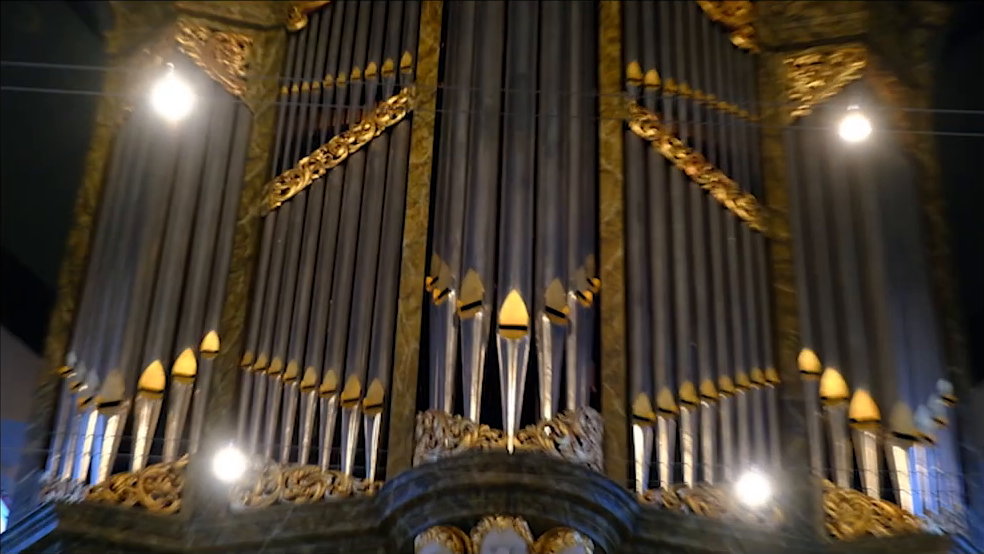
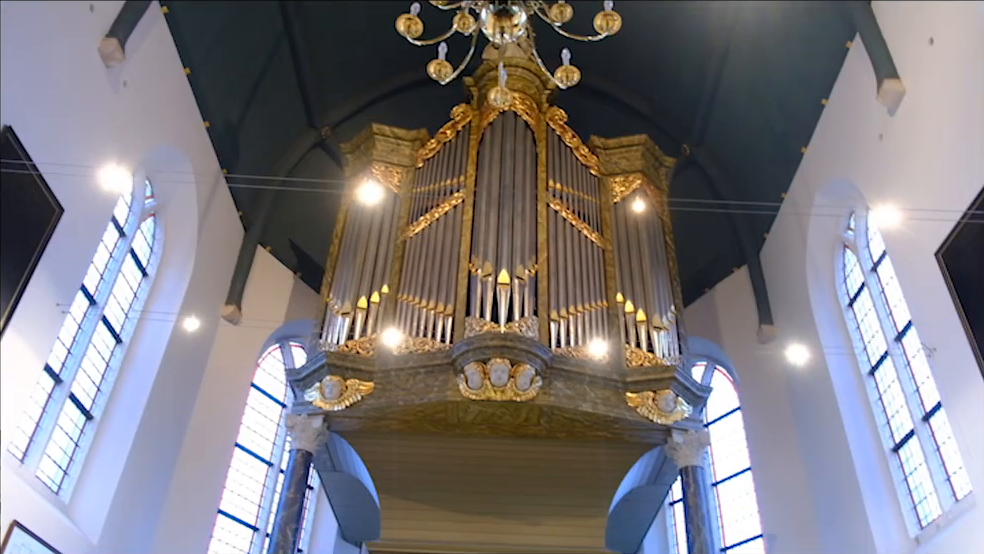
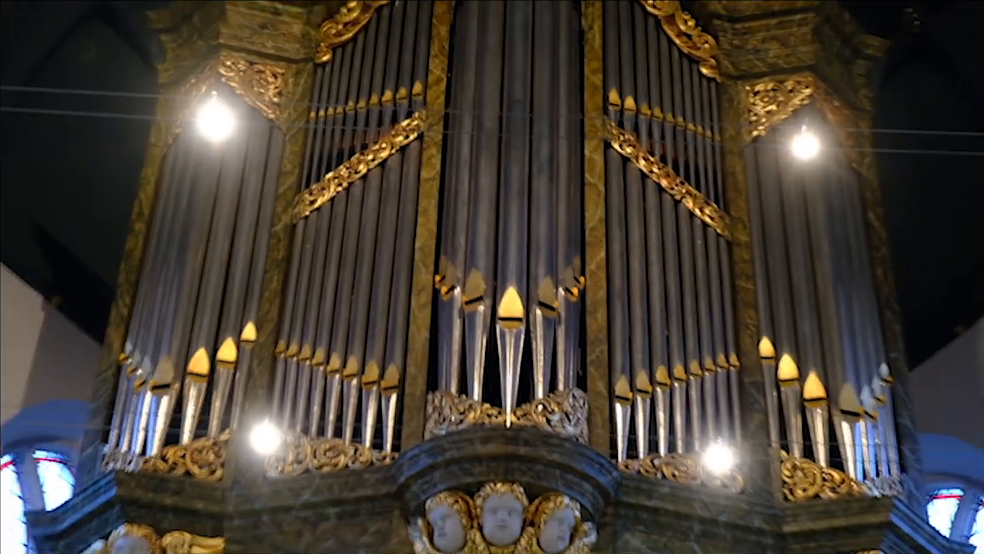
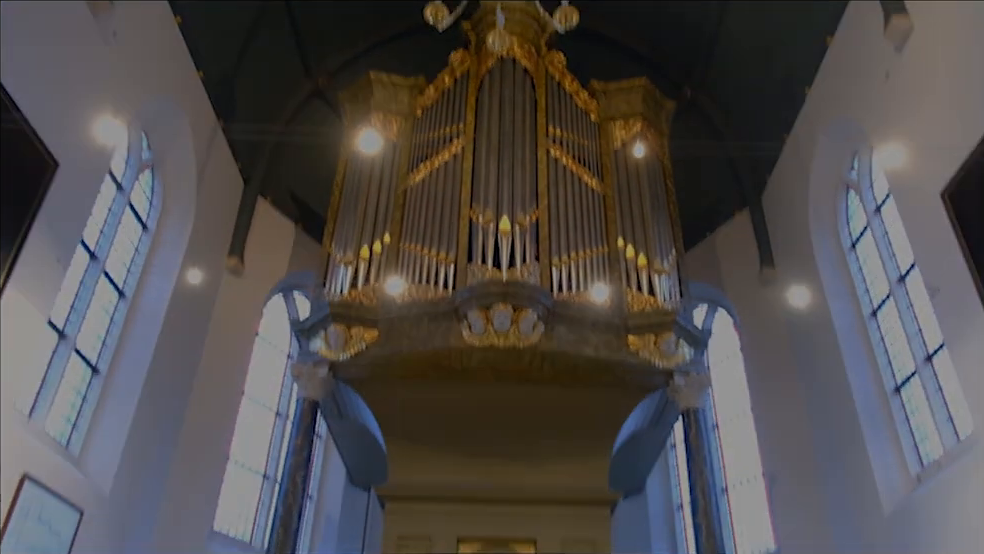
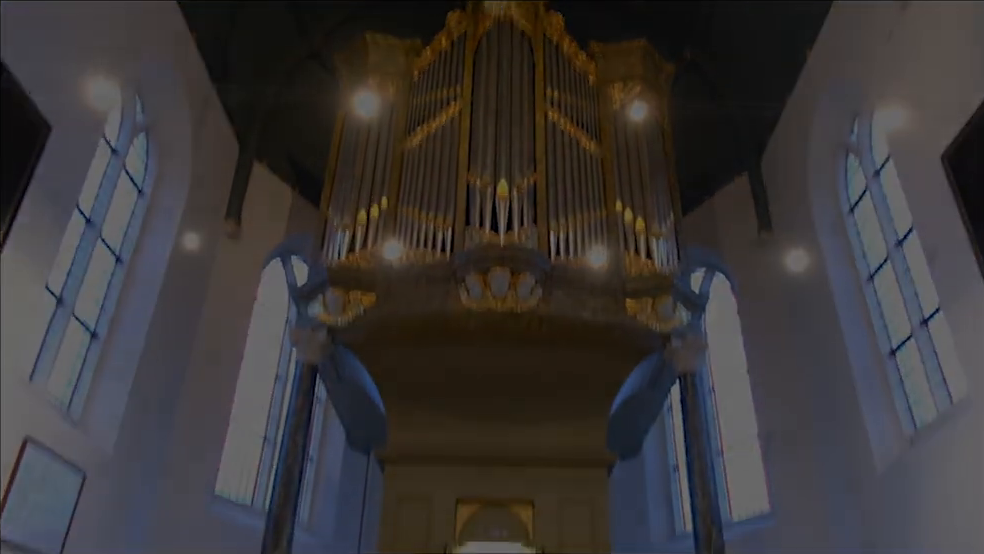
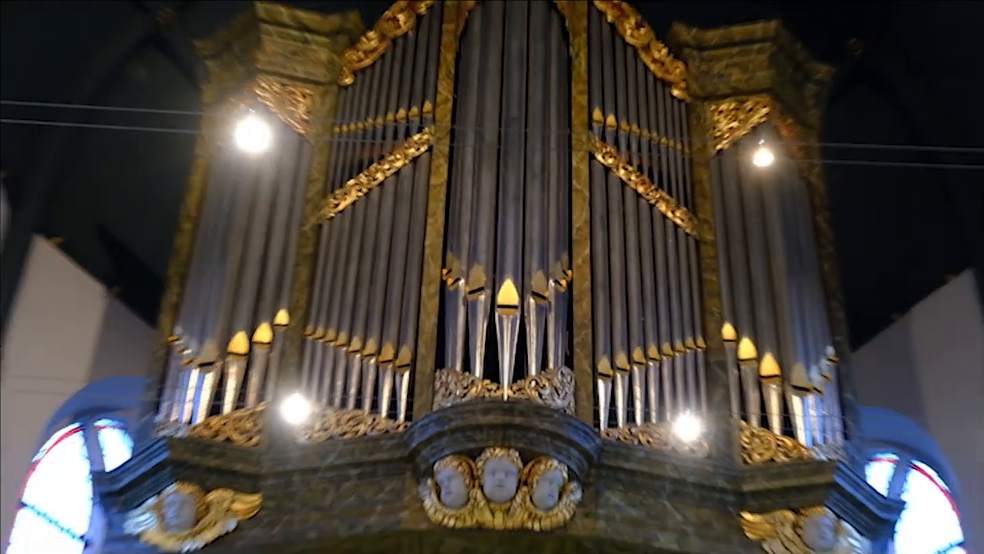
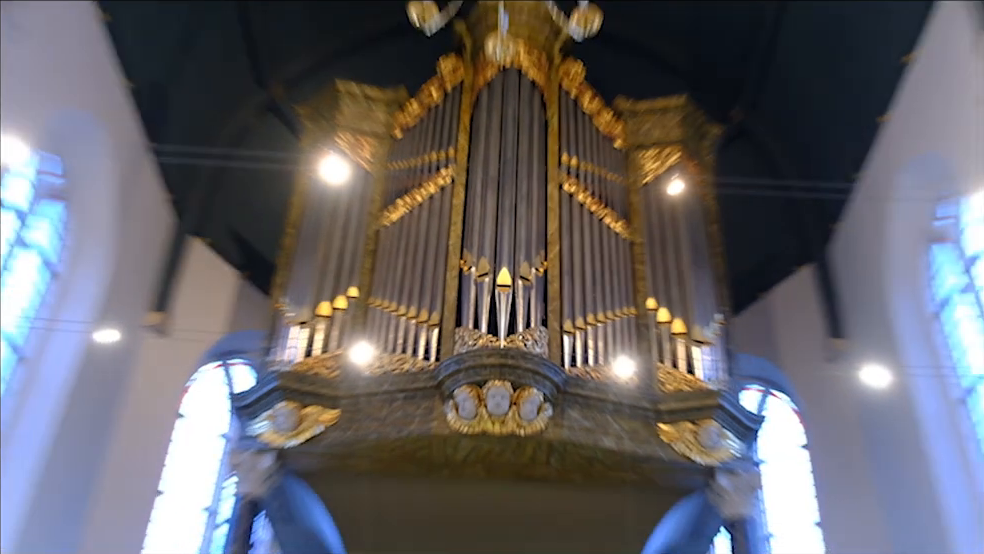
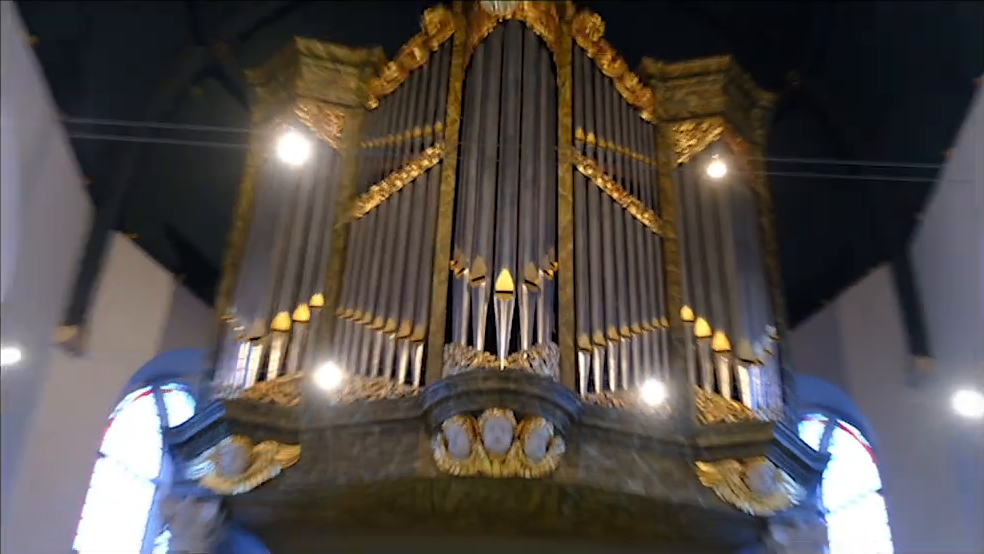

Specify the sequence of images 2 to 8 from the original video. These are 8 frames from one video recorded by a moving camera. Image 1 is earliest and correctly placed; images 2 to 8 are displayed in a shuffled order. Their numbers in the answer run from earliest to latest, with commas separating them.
3, 6, 8, 7, 2, 4, 5
